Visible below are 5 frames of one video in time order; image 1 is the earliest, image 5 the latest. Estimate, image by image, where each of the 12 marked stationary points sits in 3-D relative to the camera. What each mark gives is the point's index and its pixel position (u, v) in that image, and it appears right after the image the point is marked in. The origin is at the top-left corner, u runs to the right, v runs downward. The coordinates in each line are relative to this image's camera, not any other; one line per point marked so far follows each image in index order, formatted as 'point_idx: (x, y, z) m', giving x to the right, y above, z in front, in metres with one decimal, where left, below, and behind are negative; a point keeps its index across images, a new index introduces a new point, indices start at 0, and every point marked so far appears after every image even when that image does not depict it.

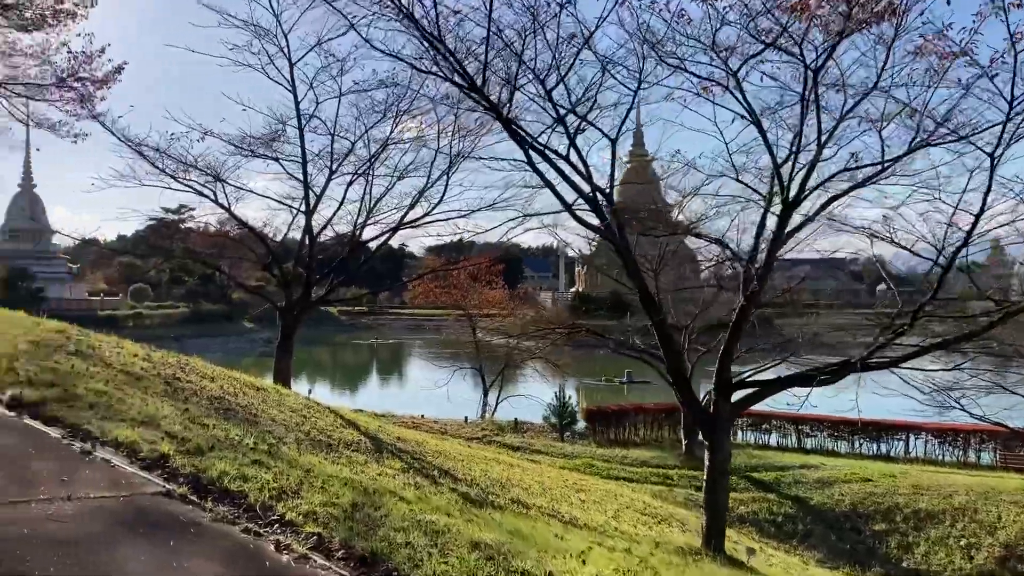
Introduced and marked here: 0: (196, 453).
0: (-1.9, -1.0, +5.7) m
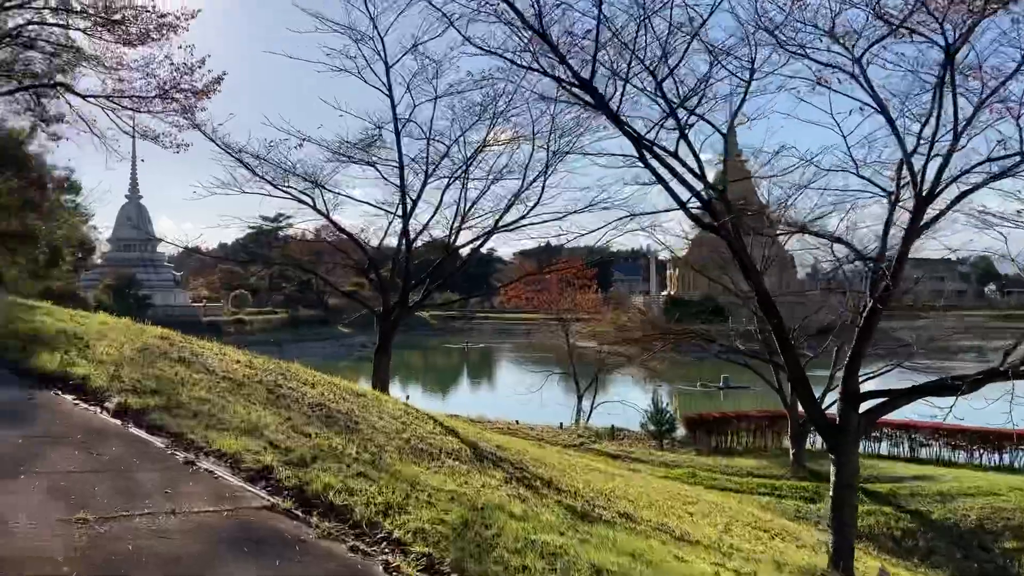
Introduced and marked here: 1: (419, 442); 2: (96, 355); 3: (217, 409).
0: (-1.3, -1.1, +5.6) m
1: (-0.9, -1.4, +8.5) m
2: (-3.5, -0.6, +7.8) m
3: (-2.1, -0.9, +6.7) m
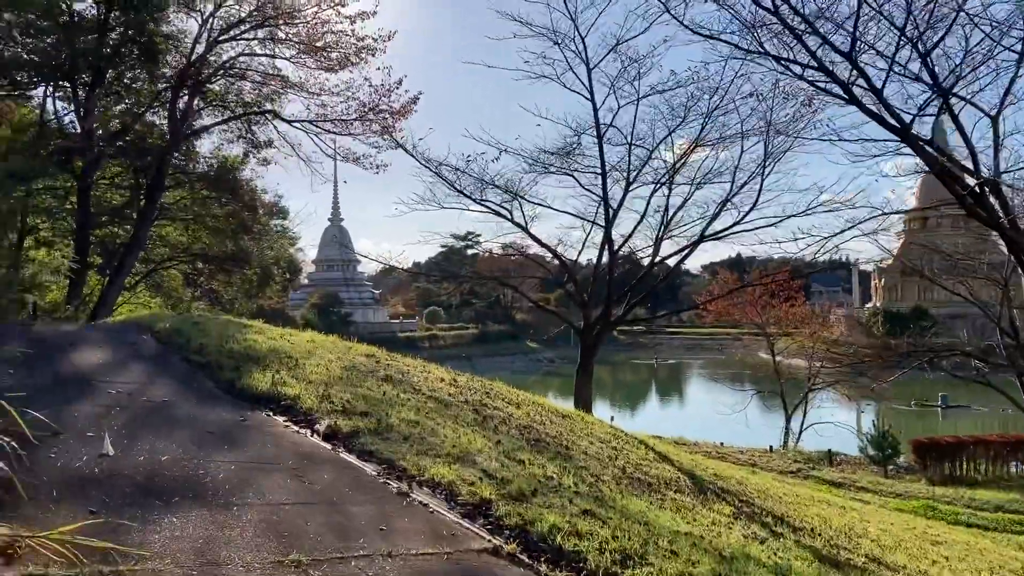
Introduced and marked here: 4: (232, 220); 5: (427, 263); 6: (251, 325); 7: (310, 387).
0: (0.0, -1.1, +5.0) m
1: (+1.0, -1.5, +7.8) m
2: (-1.7, -0.7, +7.7) m
3: (-0.6, -1.0, +6.3) m
4: (-5.9, +1.4, +19.8) m
5: (-1.7, +0.5, +18.7) m
6: (-2.7, -0.4, +9.6) m
7: (-1.6, -0.8, +7.2) m
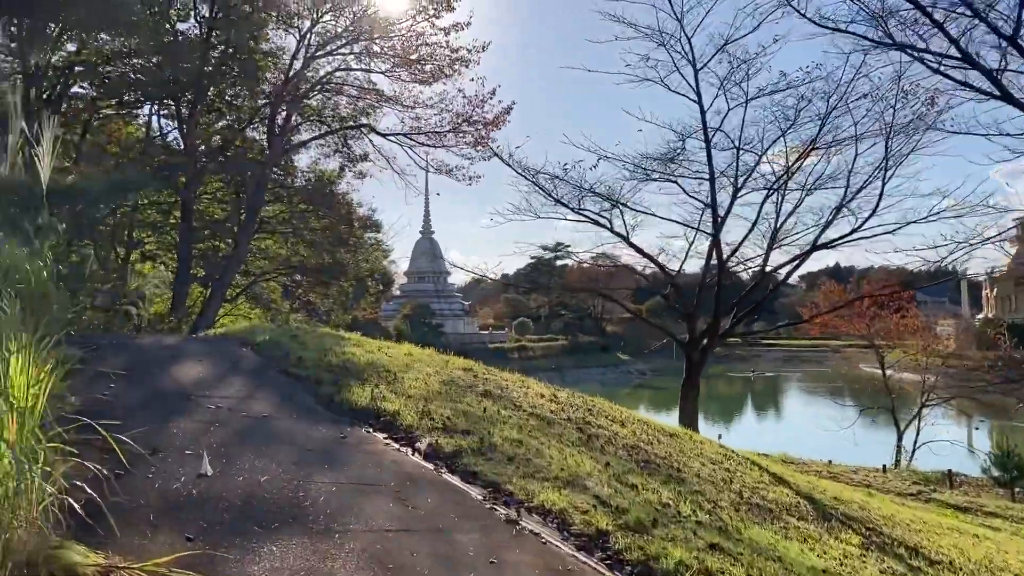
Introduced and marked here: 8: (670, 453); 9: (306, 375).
0: (+0.6, -1.2, +4.6) m
1: (+1.9, -1.6, +7.3) m
2: (-0.9, -0.8, +7.4) m
3: (+0.1, -1.1, +5.9) m
4: (-3.9, +1.2, +19.9) m
5: (+0.2, +0.3, +18.4) m
6: (-1.7, -0.5, +9.5) m
7: (-0.8, -0.8, +6.9) m
8: (+1.3, -1.4, +7.9) m
9: (-1.6, -0.7, +7.4) m
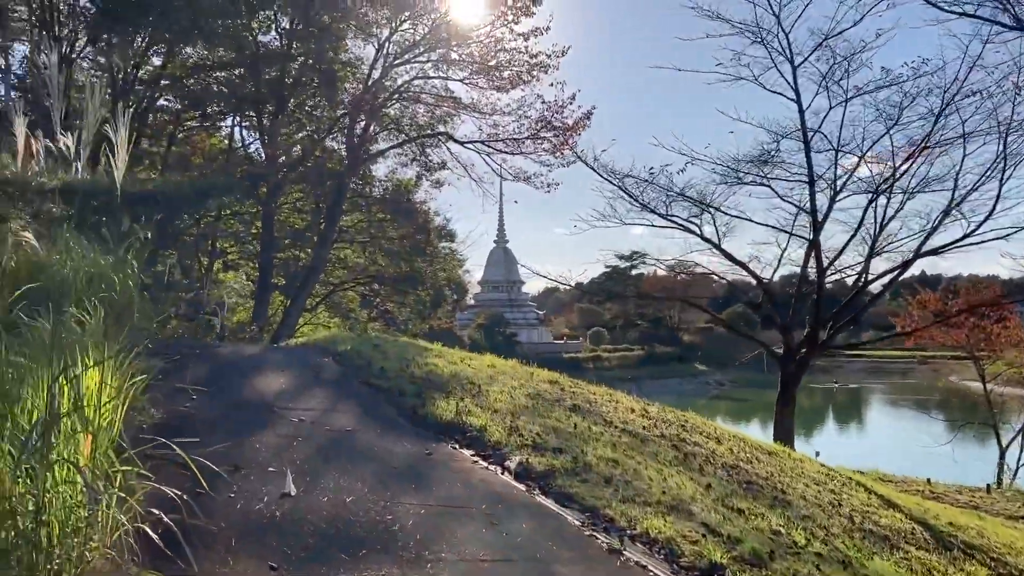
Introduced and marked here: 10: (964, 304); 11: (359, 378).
0: (+1.1, -1.2, +4.2) m
1: (+2.6, -1.7, +6.8) m
2: (-0.2, -0.9, +7.1) m
3: (+0.7, -1.1, +5.5) m
4: (-2.2, +1.0, +19.8) m
5: (+1.8, +0.1, +18.0) m
6: (-0.8, -0.6, +9.2) m
7: (-0.1, -0.9, +6.6) m
8: (+2.1, -1.5, +7.4) m
9: (-0.9, -0.8, +7.1) m
10: (+8.7, -0.3, +18.0) m
11: (-1.2, -0.7, +7.4) m
